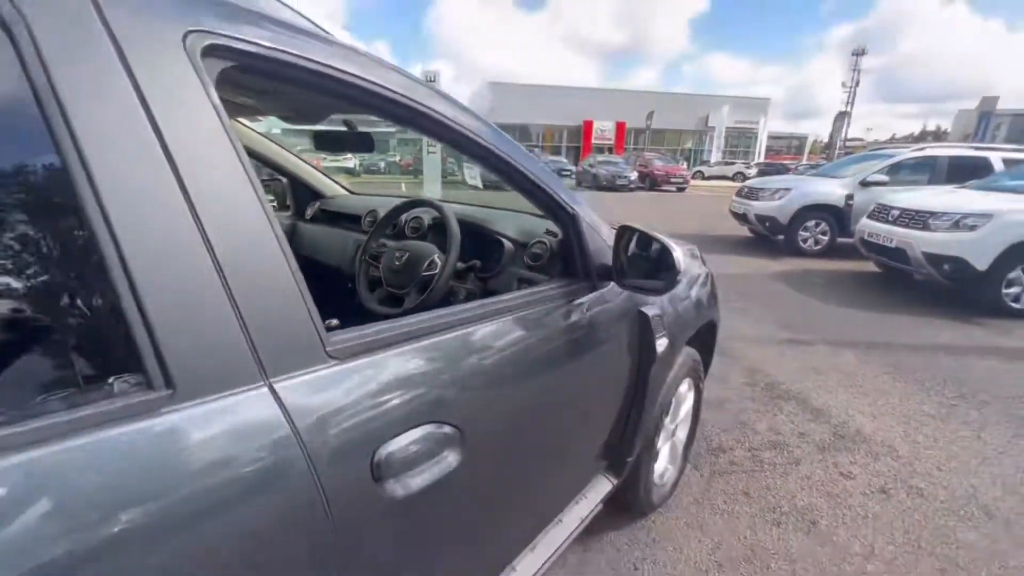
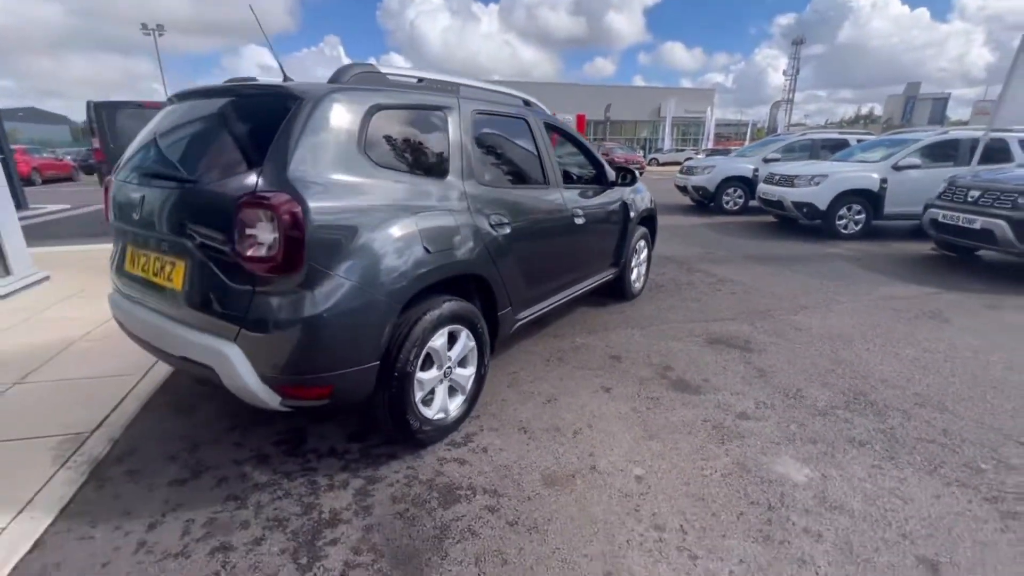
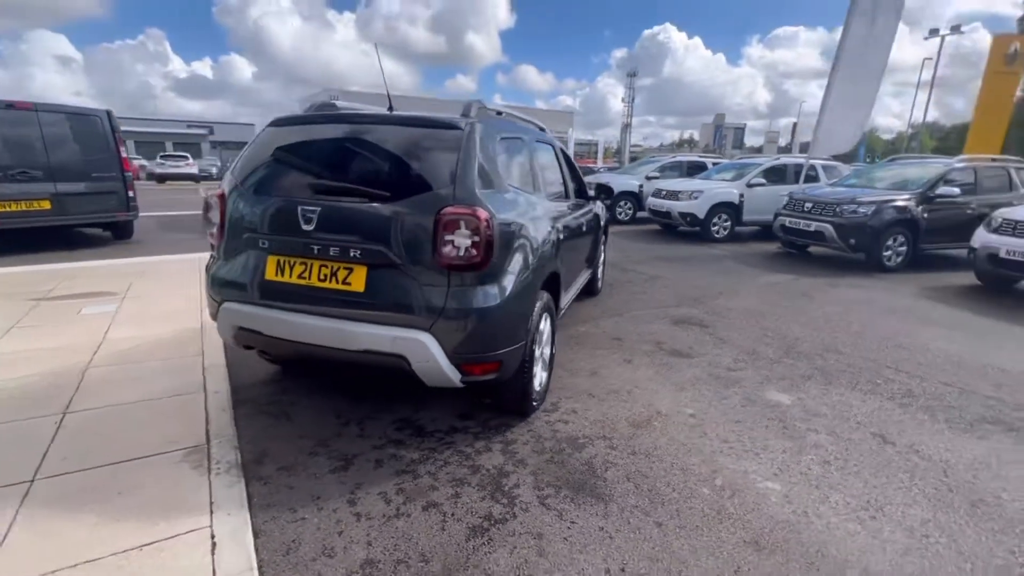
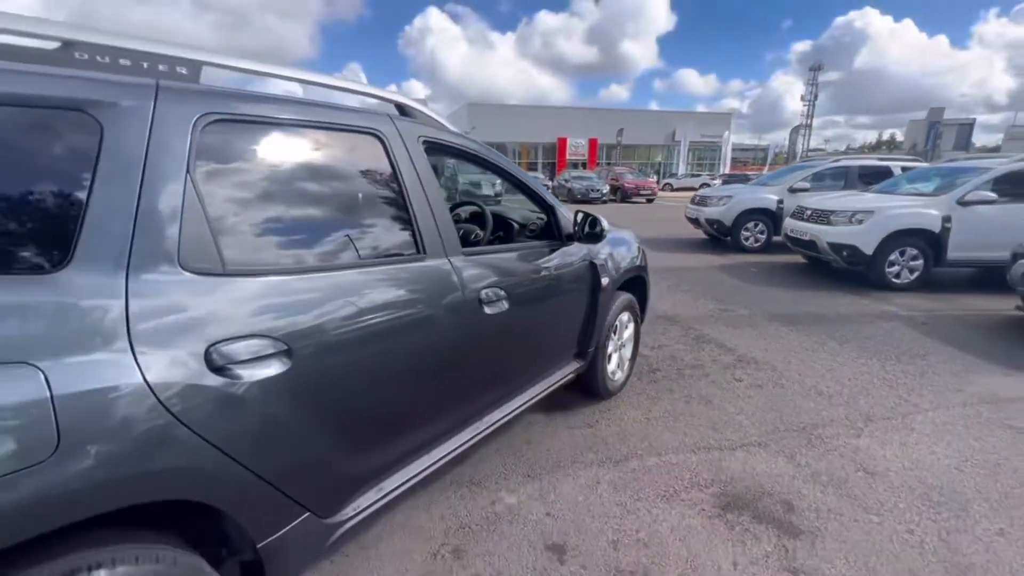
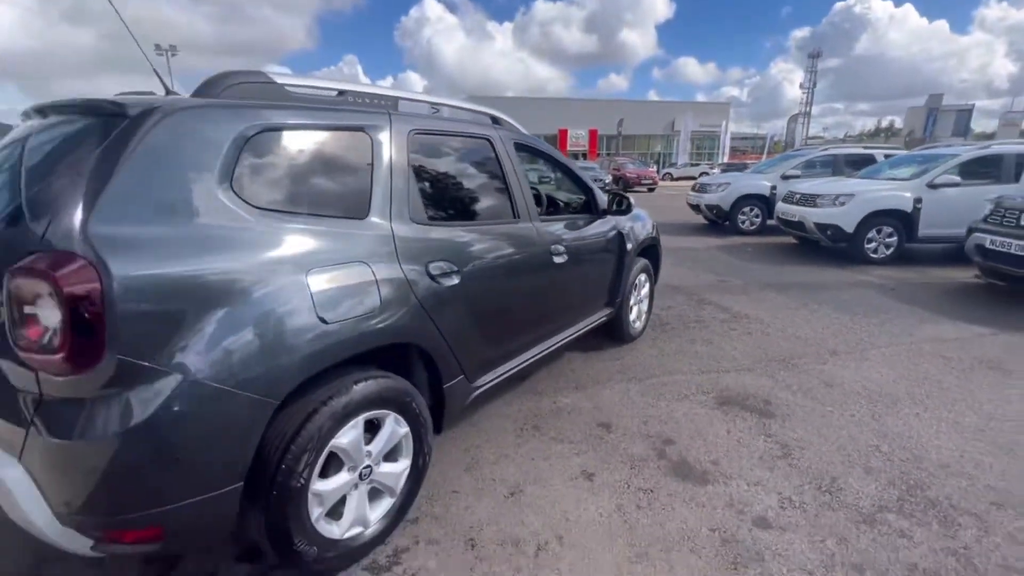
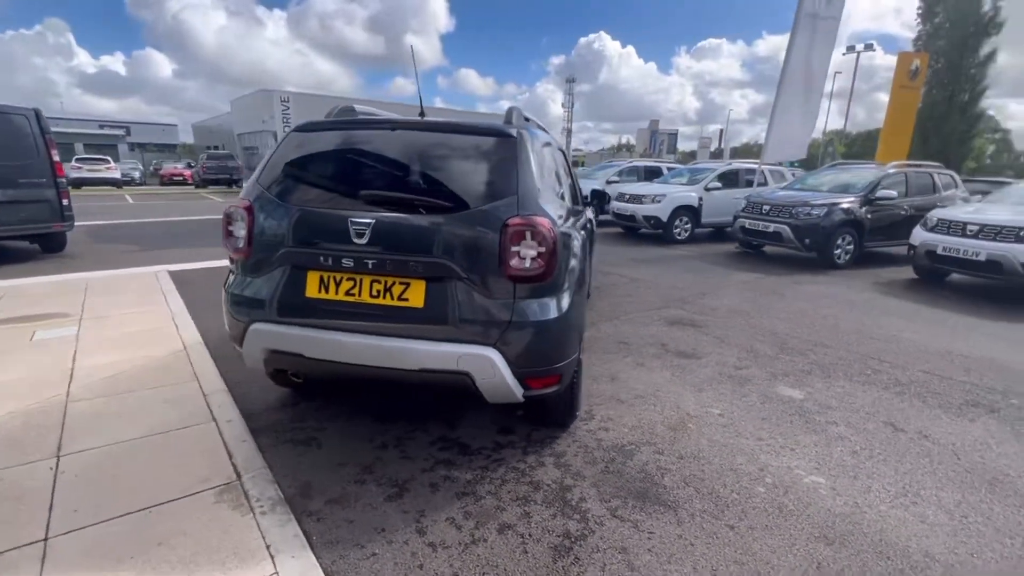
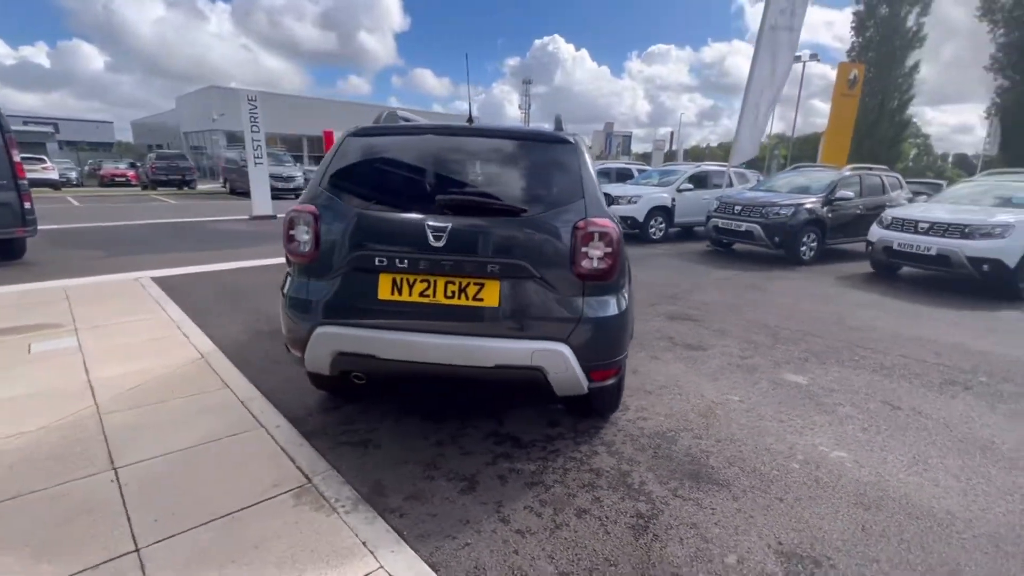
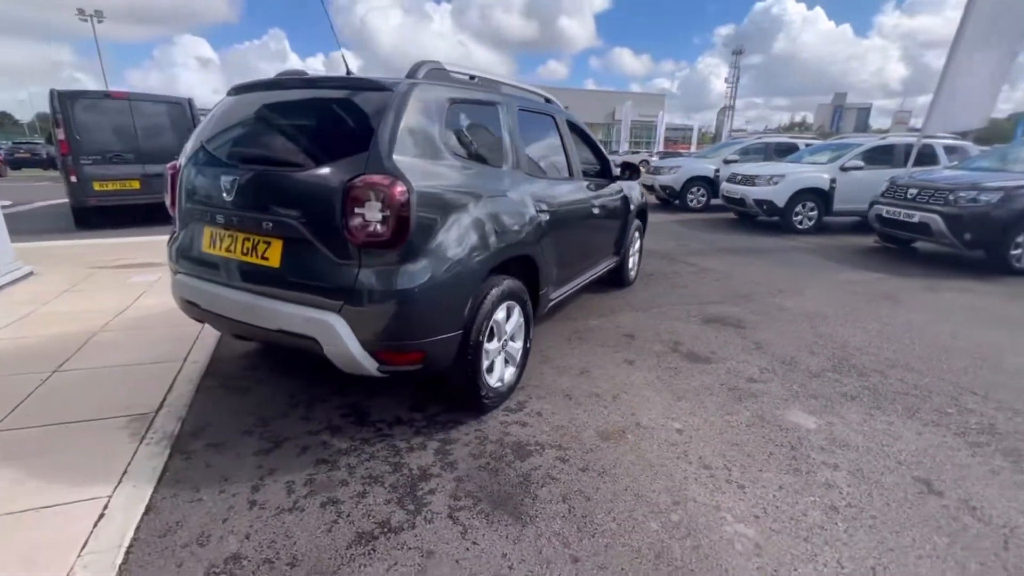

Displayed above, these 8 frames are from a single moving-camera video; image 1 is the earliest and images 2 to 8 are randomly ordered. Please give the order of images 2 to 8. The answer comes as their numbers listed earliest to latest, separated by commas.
4, 5, 2, 8, 3, 6, 7
